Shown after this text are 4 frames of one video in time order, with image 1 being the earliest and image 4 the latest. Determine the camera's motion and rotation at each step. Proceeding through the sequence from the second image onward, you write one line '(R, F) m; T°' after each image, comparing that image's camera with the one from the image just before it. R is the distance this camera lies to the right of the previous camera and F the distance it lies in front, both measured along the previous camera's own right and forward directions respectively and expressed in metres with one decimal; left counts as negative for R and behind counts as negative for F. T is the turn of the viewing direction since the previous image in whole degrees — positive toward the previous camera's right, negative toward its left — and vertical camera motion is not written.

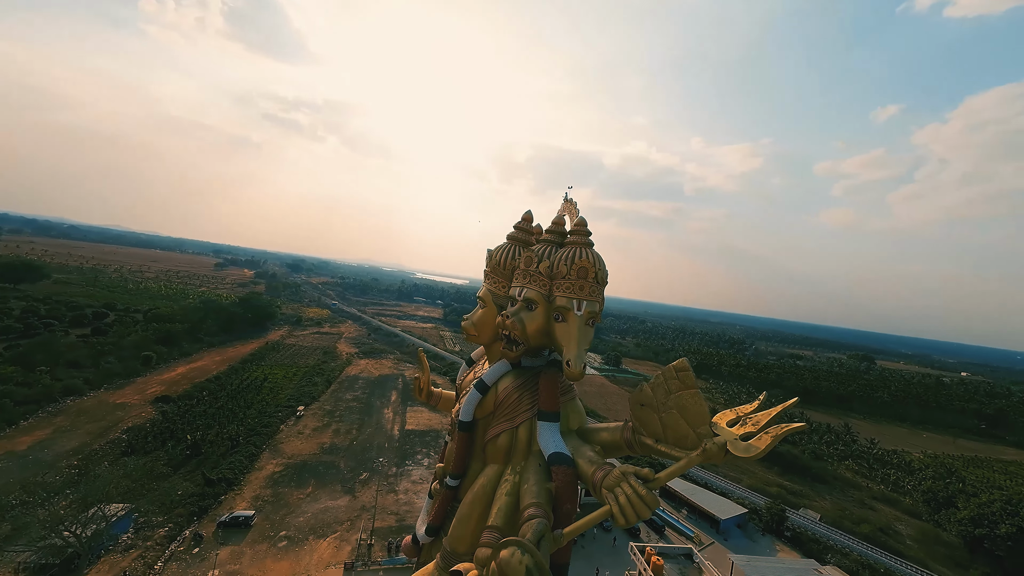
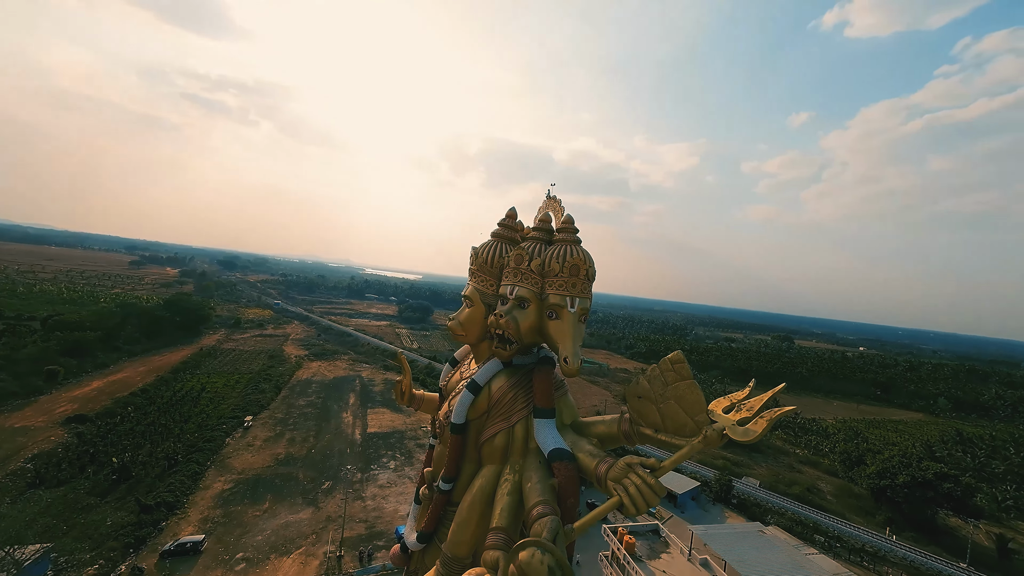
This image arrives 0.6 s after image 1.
(-0.4, +0.1) m; +7°
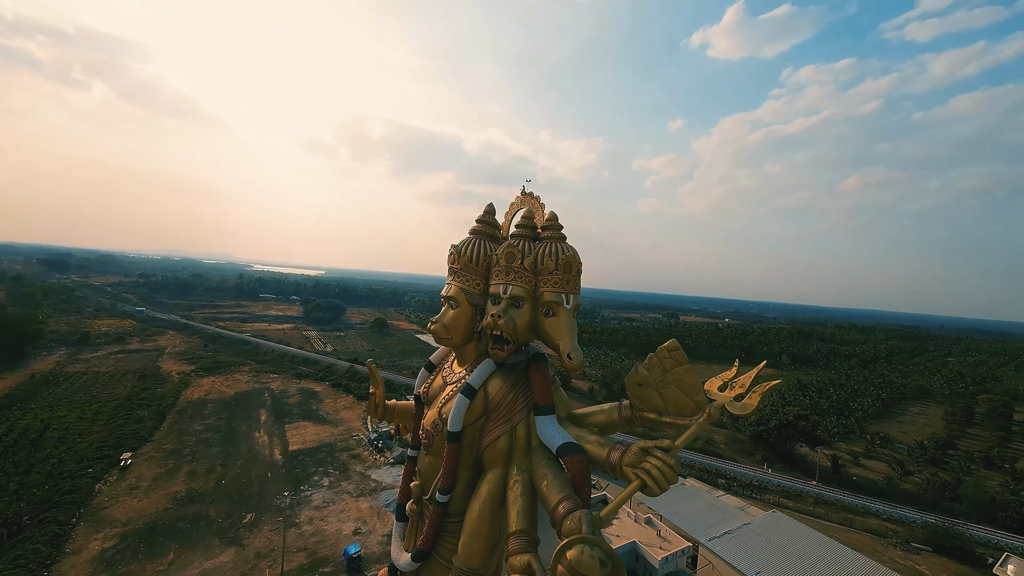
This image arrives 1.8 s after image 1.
(-0.8, +0.2) m; +14°
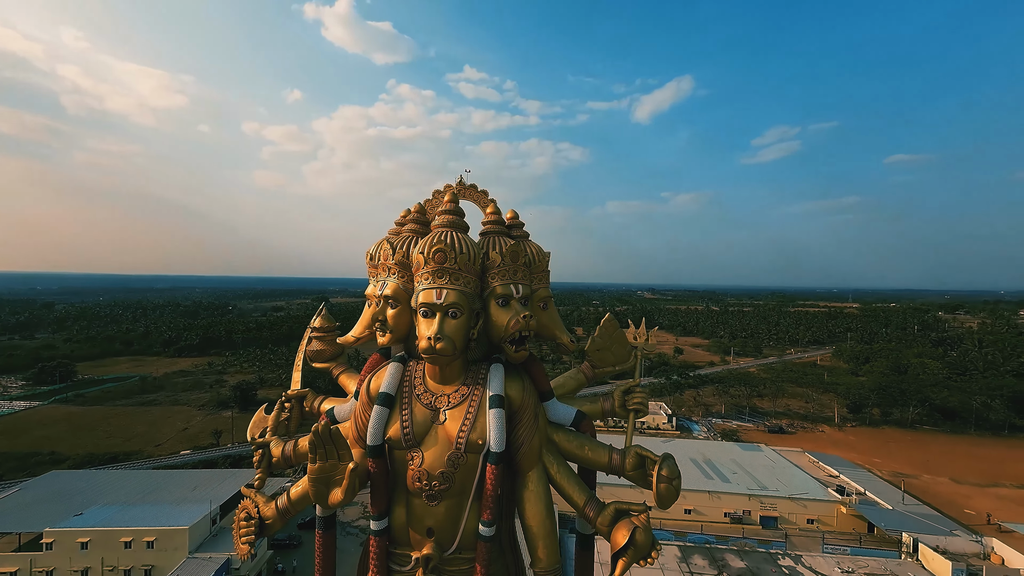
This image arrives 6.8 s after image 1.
(-3.1, +1.6) m; +54°
